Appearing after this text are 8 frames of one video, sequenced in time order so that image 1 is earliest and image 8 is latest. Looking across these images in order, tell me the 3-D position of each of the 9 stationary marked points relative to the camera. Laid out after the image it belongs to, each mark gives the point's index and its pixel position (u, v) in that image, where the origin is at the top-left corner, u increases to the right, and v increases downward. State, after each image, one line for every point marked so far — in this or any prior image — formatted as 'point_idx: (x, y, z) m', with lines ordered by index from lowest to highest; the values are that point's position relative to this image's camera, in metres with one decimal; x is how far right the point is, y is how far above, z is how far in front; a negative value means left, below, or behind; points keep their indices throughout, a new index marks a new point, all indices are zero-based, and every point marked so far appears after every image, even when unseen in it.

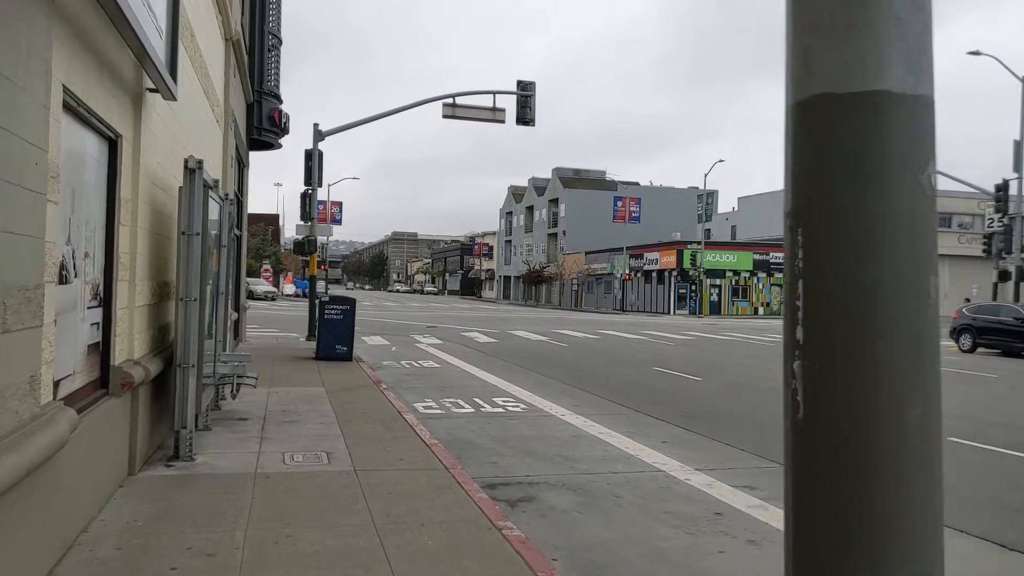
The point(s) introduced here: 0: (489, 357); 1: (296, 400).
0: (-0.5, -1.5, +19.1) m
1: (-2.7, -1.4, +10.8) m
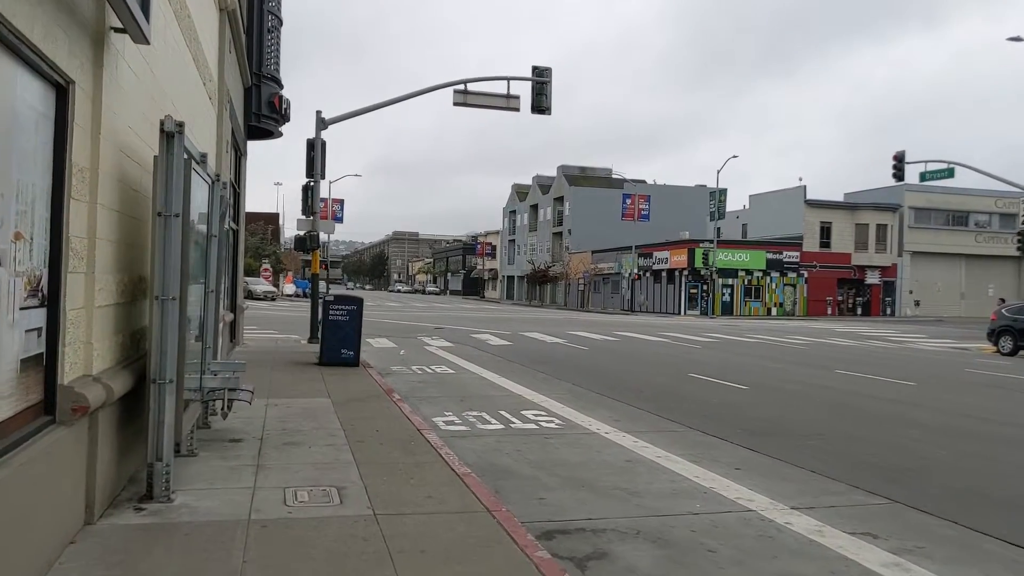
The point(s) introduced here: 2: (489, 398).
0: (-0.1, -1.5, +17.7) m
1: (-2.3, -1.4, +9.3) m
2: (-0.3, -1.5, +11.7) m
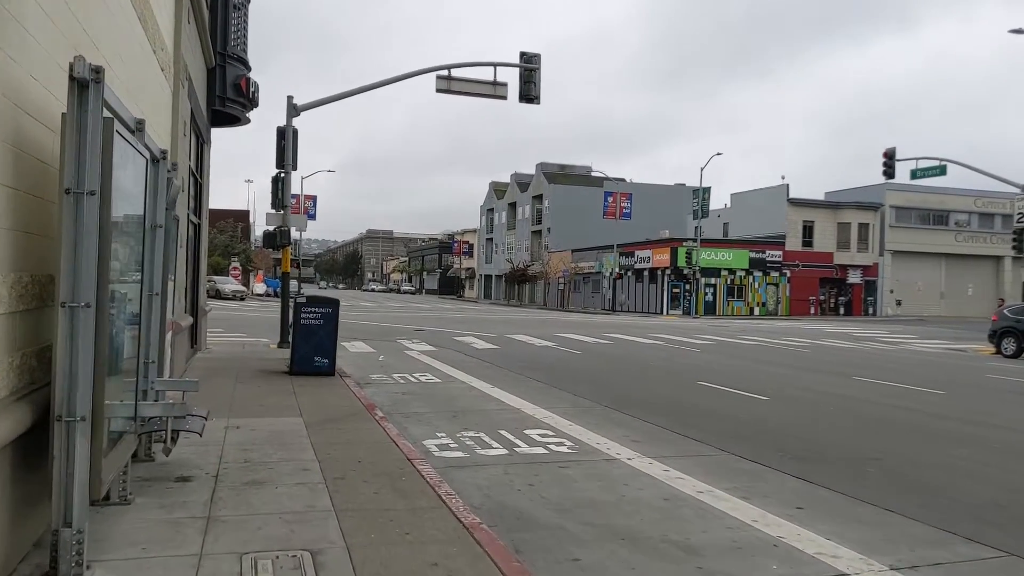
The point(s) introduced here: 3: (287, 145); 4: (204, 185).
0: (-0.3, -1.5, +16.2) m
1: (-2.2, -1.4, +7.9) m
2: (-0.3, -1.5, +10.3) m
3: (-5.0, +3.2, +19.4) m
4: (-6.0, +2.0, +17.0) m
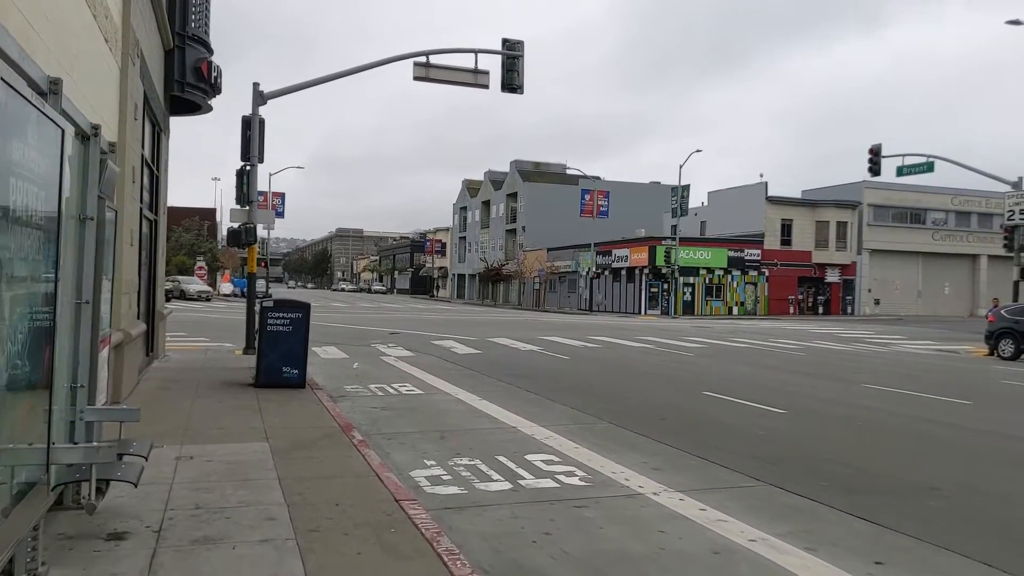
0: (-0.5, -1.5, +15.0) m
1: (-2.2, -1.4, +6.6) m
2: (-0.4, -1.5, +9.1) m
3: (-5.4, +3.1, +18.0) m
4: (-6.2, +1.9, +15.5) m
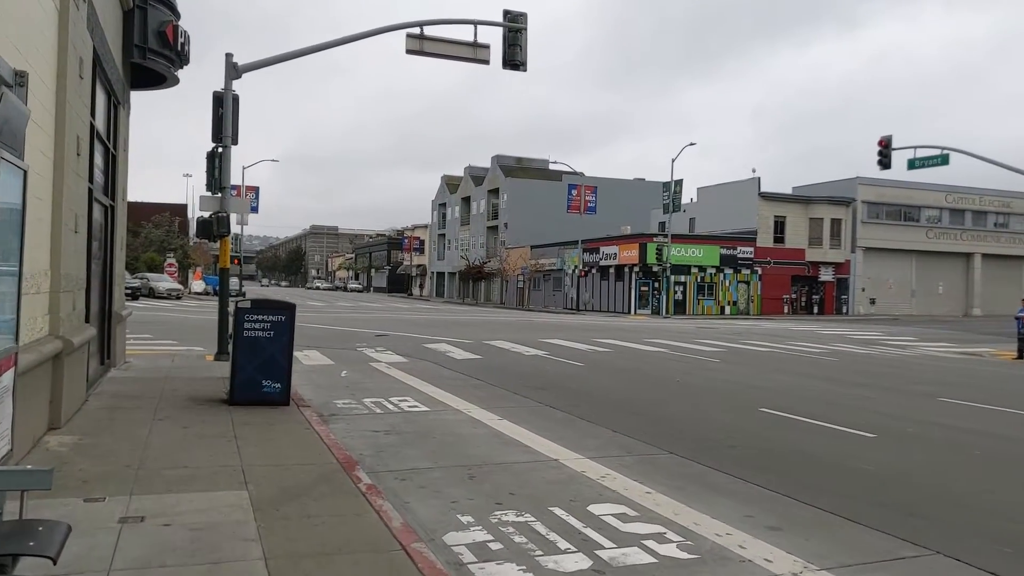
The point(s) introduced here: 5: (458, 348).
0: (-0.3, -1.5, +13.0) m
1: (-1.7, -1.4, +4.6) m
2: (0.0, -1.5, +7.1) m
3: (-5.2, +3.2, +15.9) m
4: (-6.0, +2.0, +13.4) m
5: (-1.2, -1.3, +19.7) m
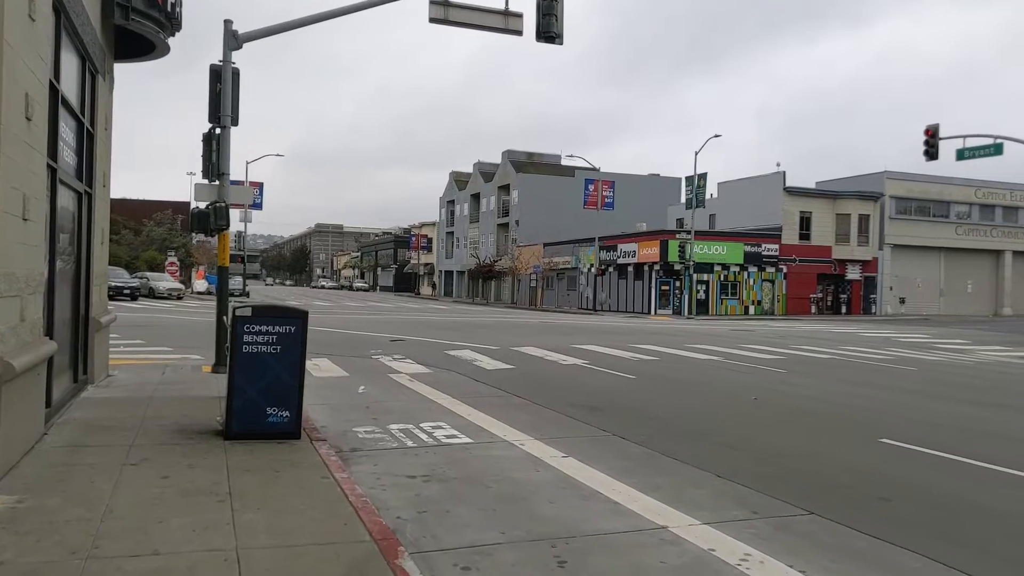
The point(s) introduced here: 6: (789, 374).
0: (+0.3, -1.5, +11.0) m
1: (-1.1, -1.4, +2.5) m
2: (+0.6, -1.5, +5.1) m
3: (-4.6, +3.2, +13.9) m
4: (-5.4, +2.0, +11.4) m
5: (-0.5, -1.4, +17.7) m
6: (+4.8, -1.5, +15.2) m
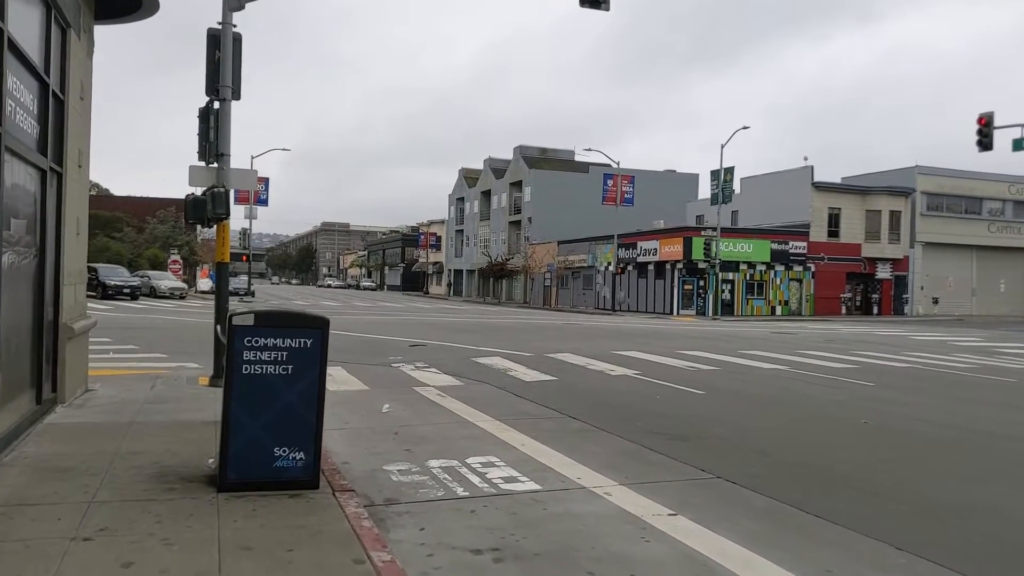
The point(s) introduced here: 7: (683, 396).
0: (+0.9, -1.5, +9.0) m
1: (-0.6, -1.5, +0.6) m
2: (+1.2, -1.5, +3.1) m
3: (-3.9, +3.2, +11.9) m
4: (-4.8, +2.0, +9.4) m
5: (+0.1, -1.3, +15.7) m
6: (+5.4, -1.5, +13.2) m
7: (+2.2, -1.5, +11.5) m
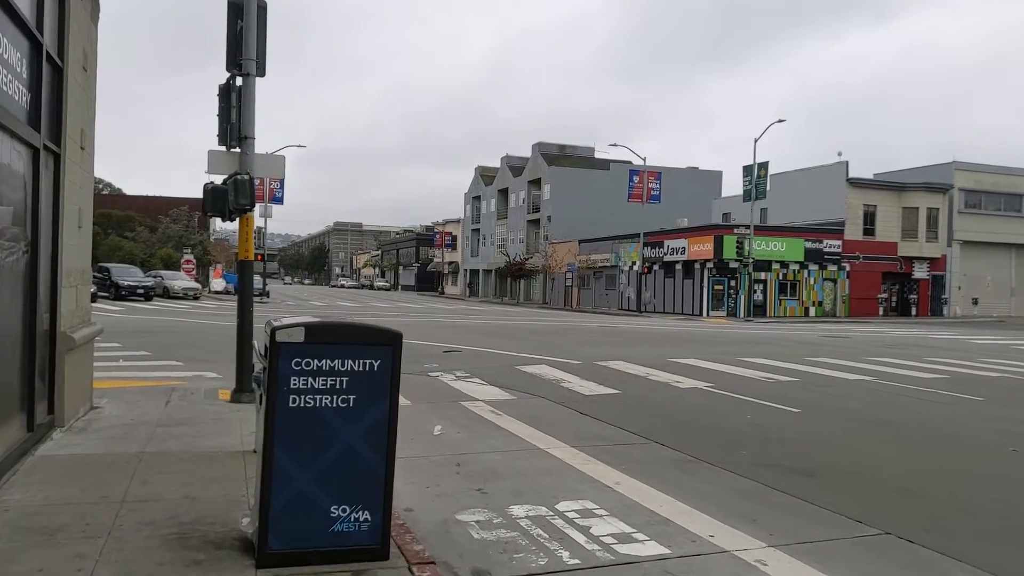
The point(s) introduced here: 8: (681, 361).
0: (+1.7, -1.5, +7.5) m
1: (+0.1, -1.5, -1.0) m
2: (+1.9, -1.6, +1.5) m
3: (-3.2, +3.1, +10.5) m
4: (-4.0, +1.9, +8.0) m
5: (+0.9, -1.4, +14.2) m
6: (+6.2, -1.5, +11.6) m
7: (+3.0, -1.5, +10.0) m
8: (+3.1, -1.4, +16.2) m
